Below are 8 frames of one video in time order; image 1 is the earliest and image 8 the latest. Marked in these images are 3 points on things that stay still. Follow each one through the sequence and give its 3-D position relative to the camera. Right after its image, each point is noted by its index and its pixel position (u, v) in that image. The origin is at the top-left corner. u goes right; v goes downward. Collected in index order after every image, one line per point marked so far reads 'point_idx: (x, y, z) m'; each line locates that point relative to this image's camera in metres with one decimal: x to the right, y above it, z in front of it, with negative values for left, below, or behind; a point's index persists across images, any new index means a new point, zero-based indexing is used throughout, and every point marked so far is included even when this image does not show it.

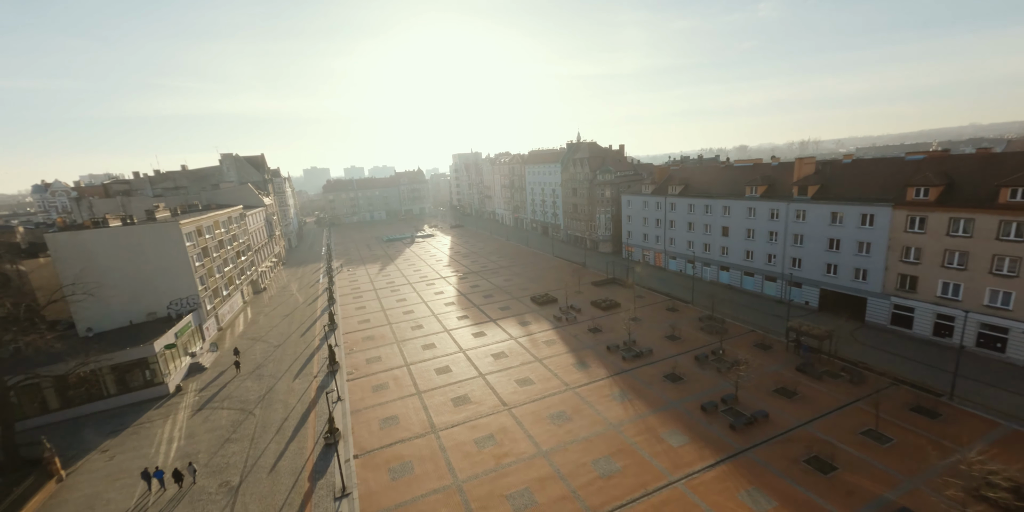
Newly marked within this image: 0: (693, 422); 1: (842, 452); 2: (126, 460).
0: (+8.9, -8.0, +19.1) m
1: (+14.0, -8.1, +16.2) m
2: (-18.8, -9.7, +18.3) m
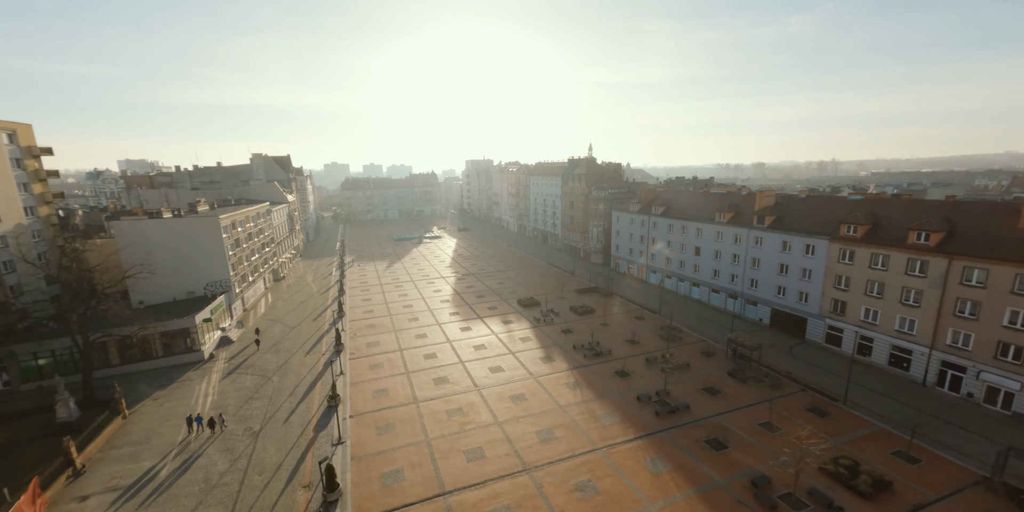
0: (+6.9, -9.0, +23.2) m
1: (+11.8, -9.4, +20.2) m
2: (-20.9, -9.1, +23.3) m
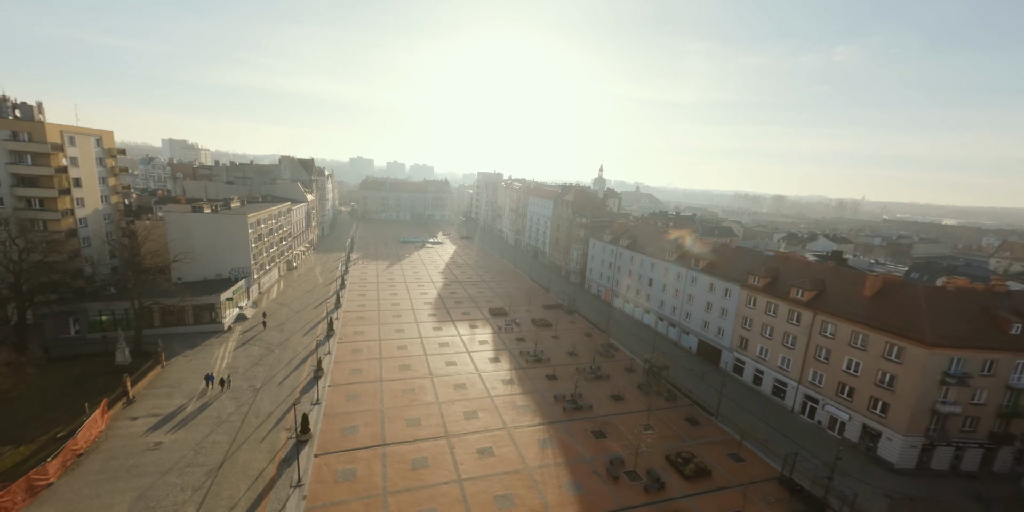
0: (+2.3, -11.1, +29.5) m
1: (+7.0, -11.9, +26.3) m
2: (-25.3, -8.4, +30.6) m
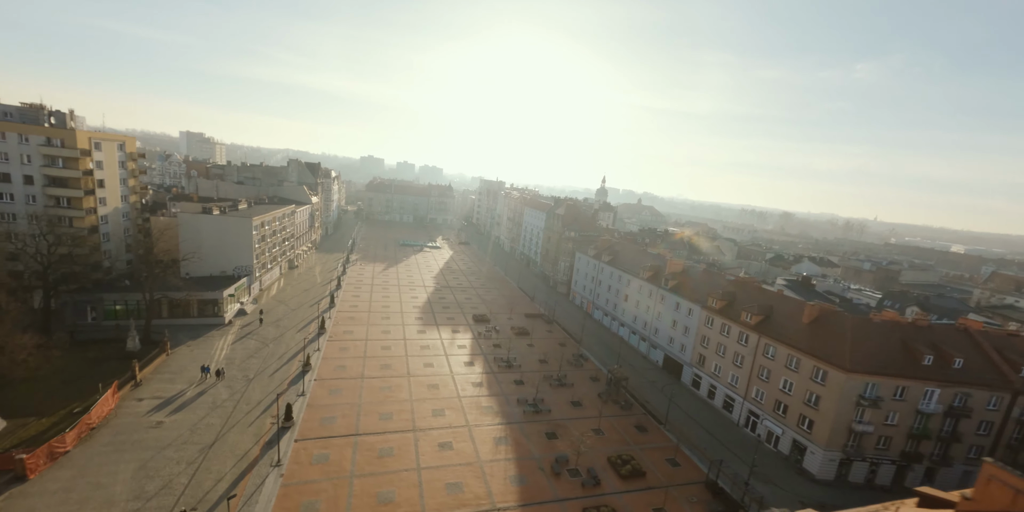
0: (-0.6, -12.4, +32.3) m
1: (+4.1, -13.4, +29.0) m
2: (-28.0, -8.5, +34.0) m
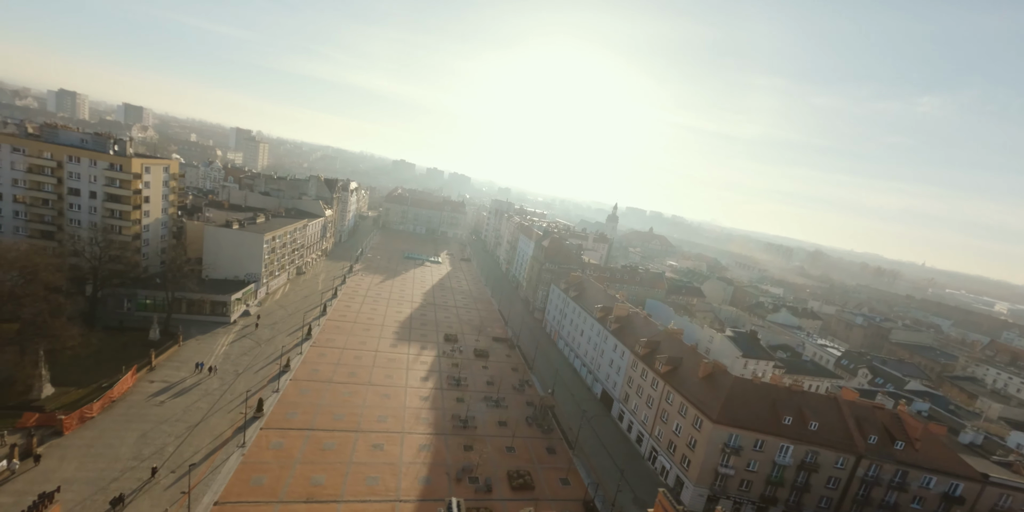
0: (-7.0, -16.1, +38.2) m
1: (-2.7, -17.5, +34.6) m
2: (-33.8, -9.8, +41.8) m
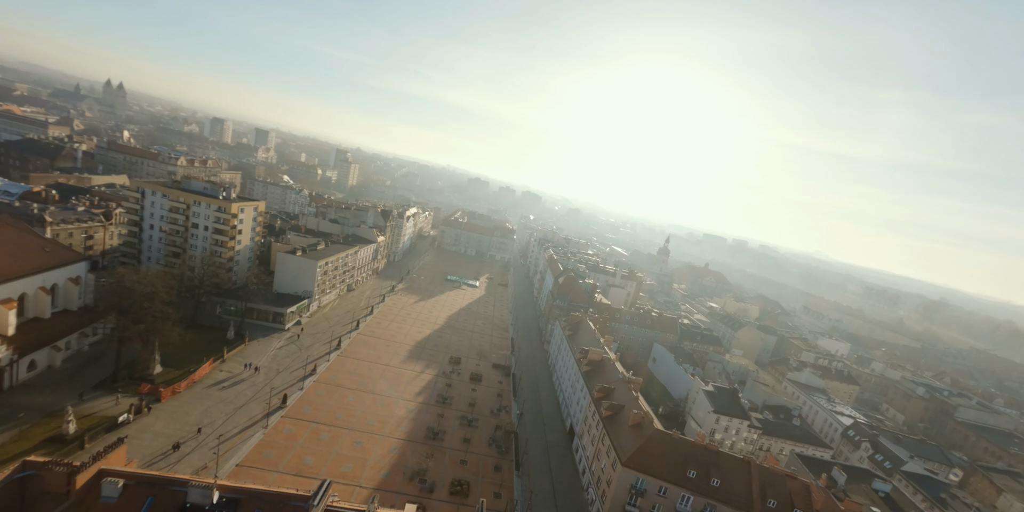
0: (-11.5, -21.2, +47.0) m
1: (-8.1, -22.6, +42.6) m
2: (-36.7, -13.2, +55.7) m
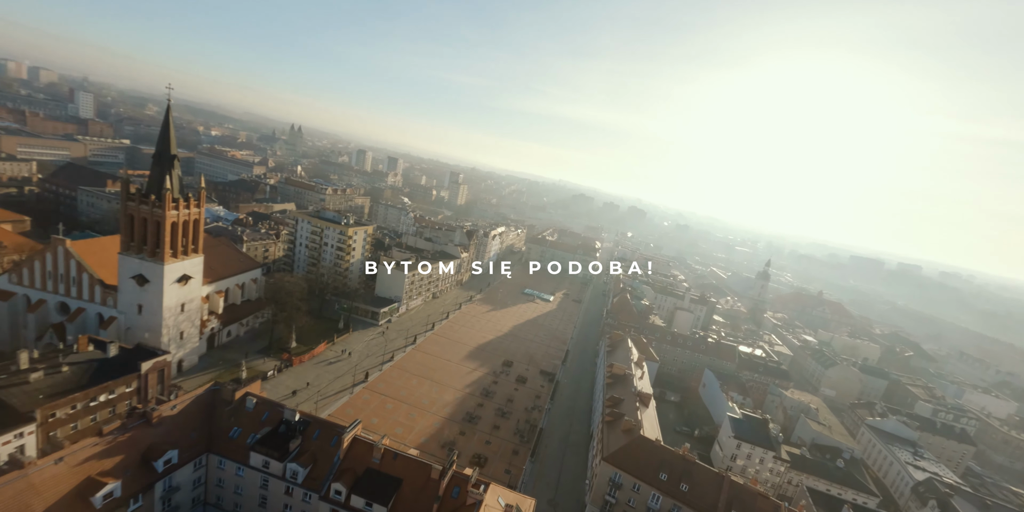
0: (-8.0, -23.9, +58.5) m
1: (-6.0, -25.3, +53.3) m
2: (-29.4, -15.6, +74.2) m
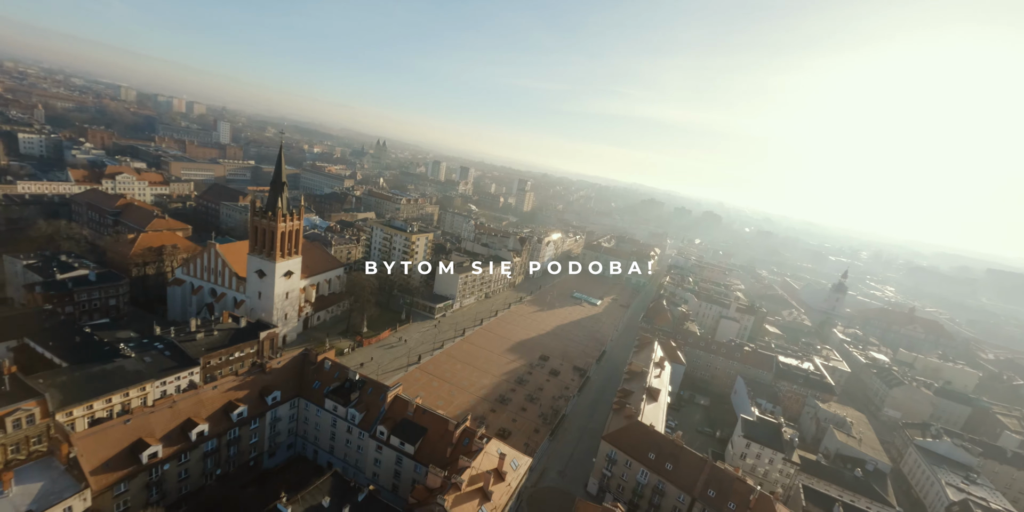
0: (-3.3, -24.6, +68.1) m
1: (-2.3, -26.0, +62.5) m
2: (-21.3, -16.2, +87.5) m
